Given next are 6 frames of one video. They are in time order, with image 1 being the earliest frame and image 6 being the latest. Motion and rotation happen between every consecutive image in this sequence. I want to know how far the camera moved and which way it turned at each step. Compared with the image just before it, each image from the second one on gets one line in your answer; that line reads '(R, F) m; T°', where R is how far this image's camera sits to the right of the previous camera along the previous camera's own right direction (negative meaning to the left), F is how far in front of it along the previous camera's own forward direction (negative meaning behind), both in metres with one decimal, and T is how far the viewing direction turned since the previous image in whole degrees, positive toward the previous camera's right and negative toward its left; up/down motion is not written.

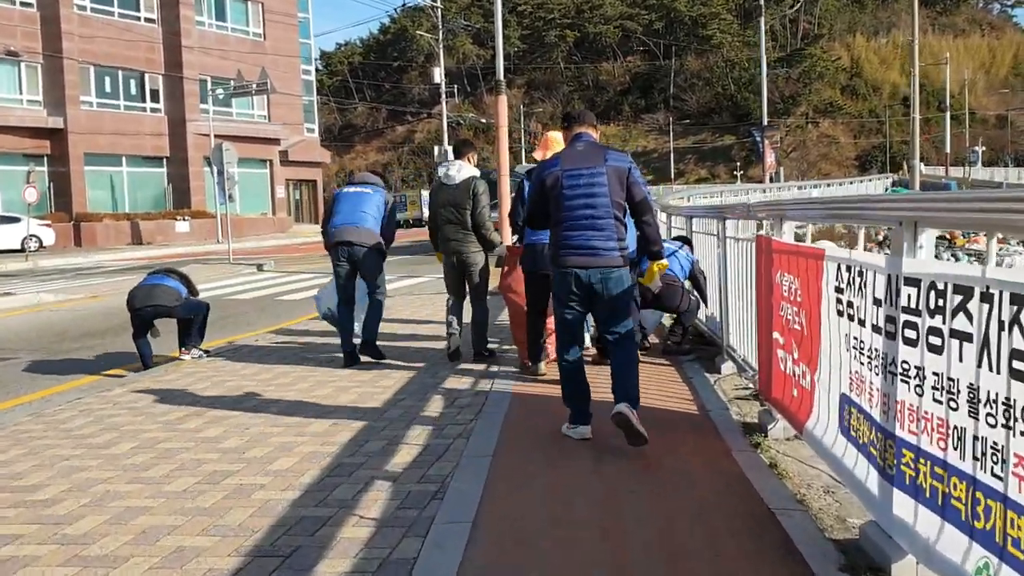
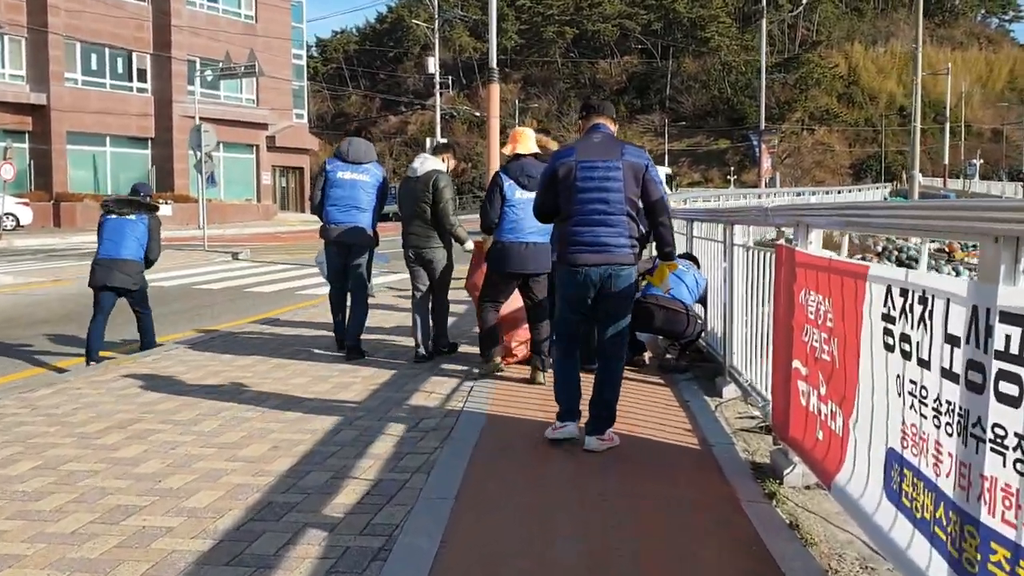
(+0.1, +0.8) m; +1°
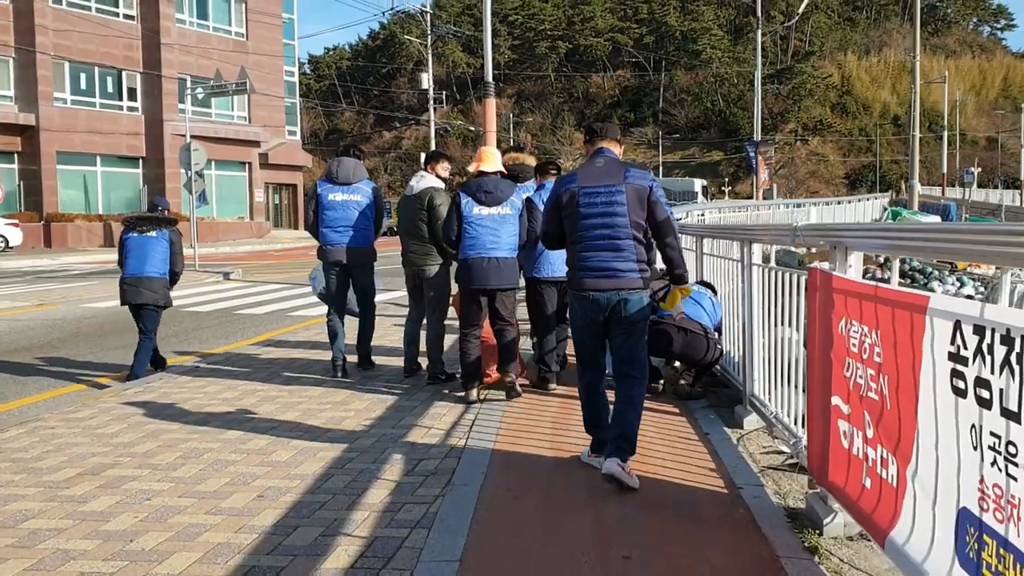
(0.0, +0.4) m; 0°
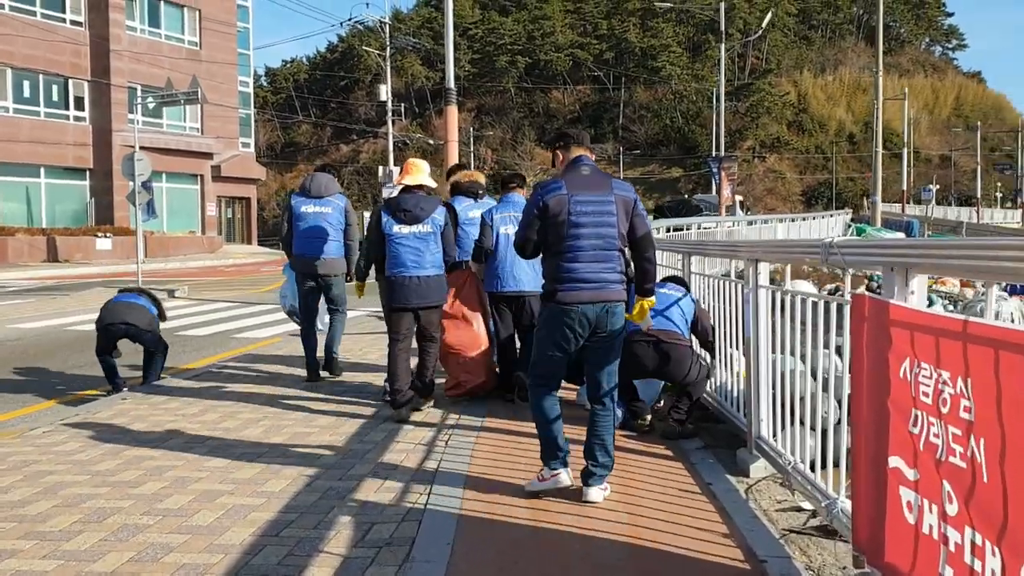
(-0.1, +0.8) m; +2°
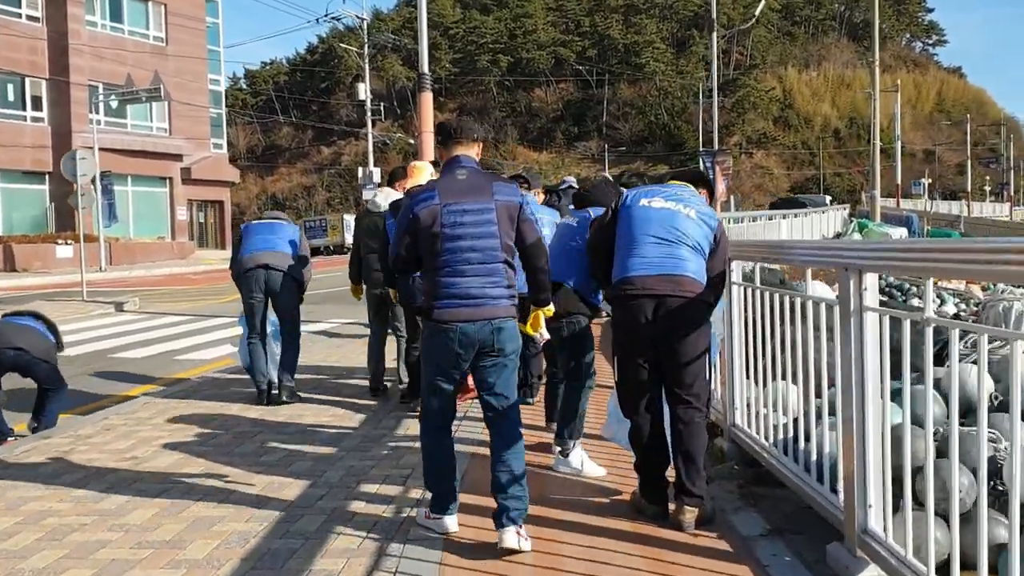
(0.0, +1.6) m; +1°
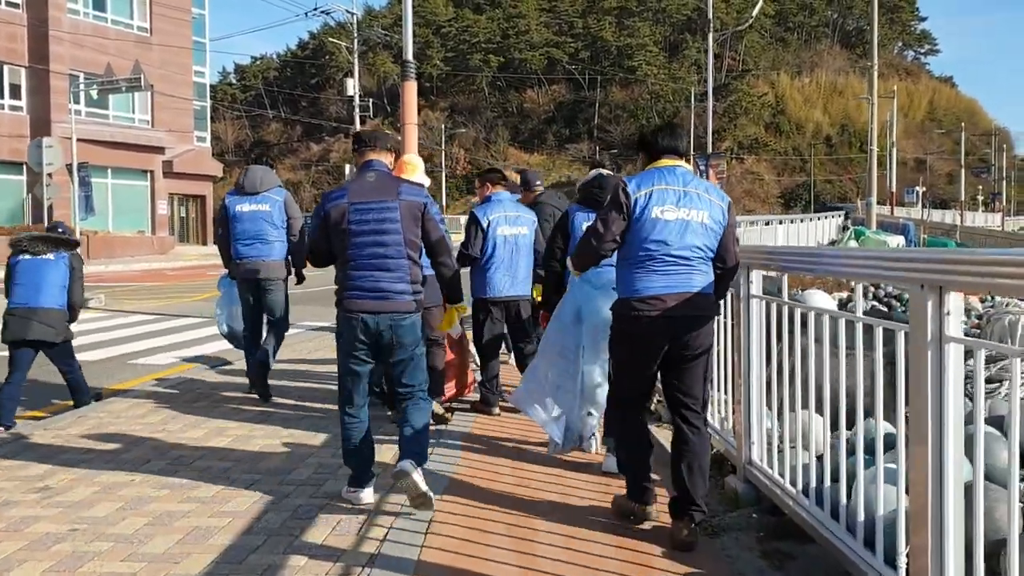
(0.0, +0.8) m; +1°
